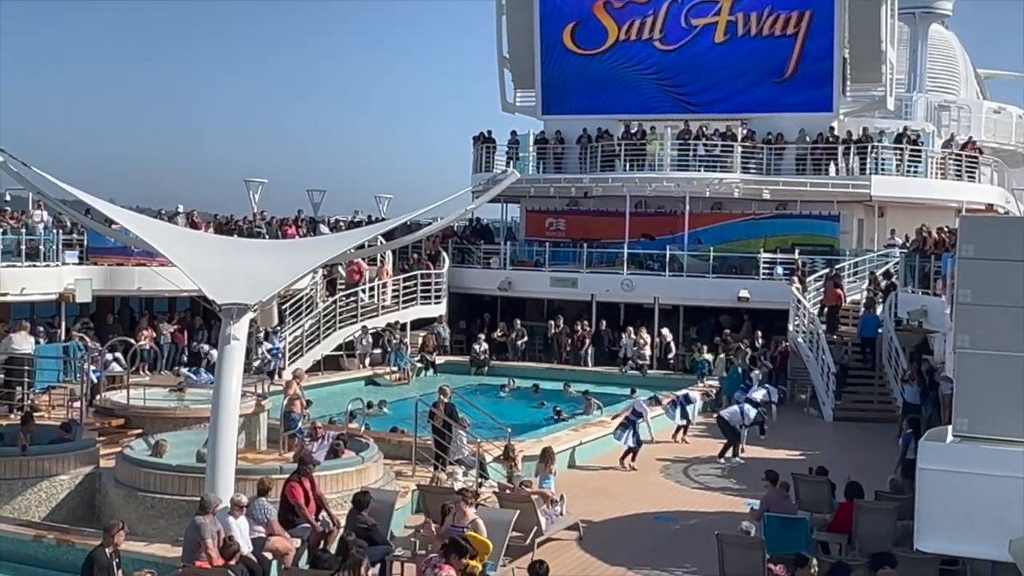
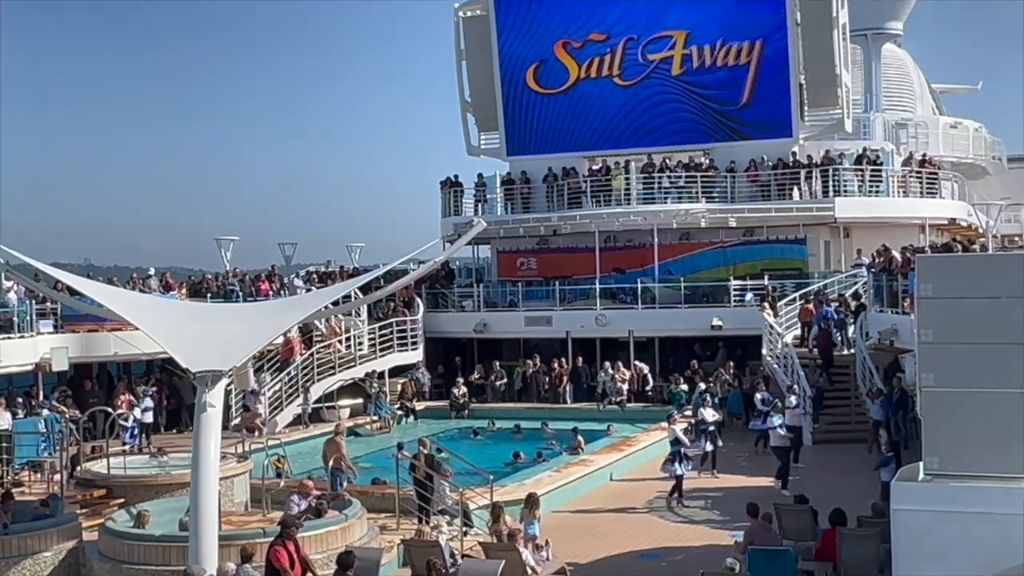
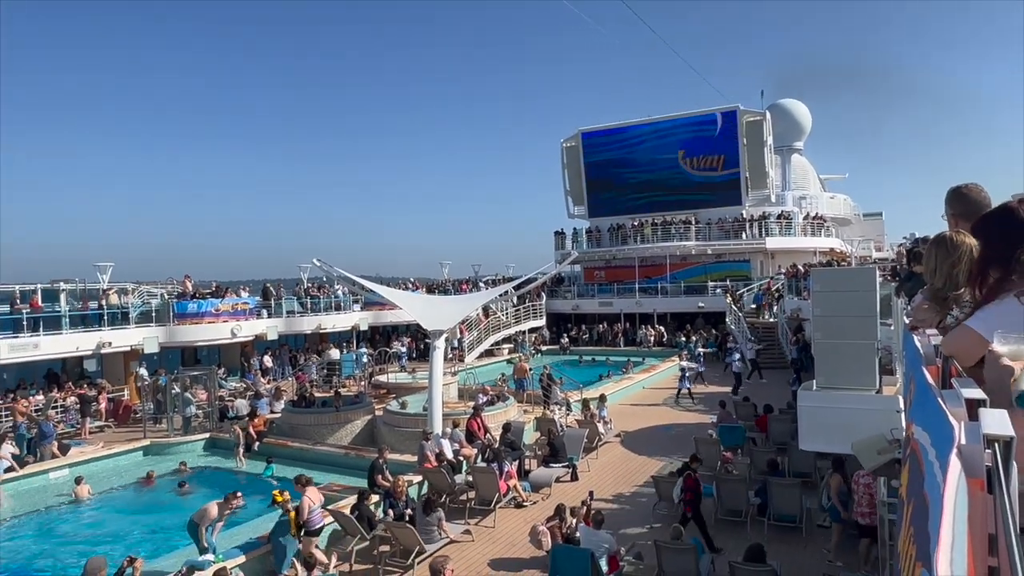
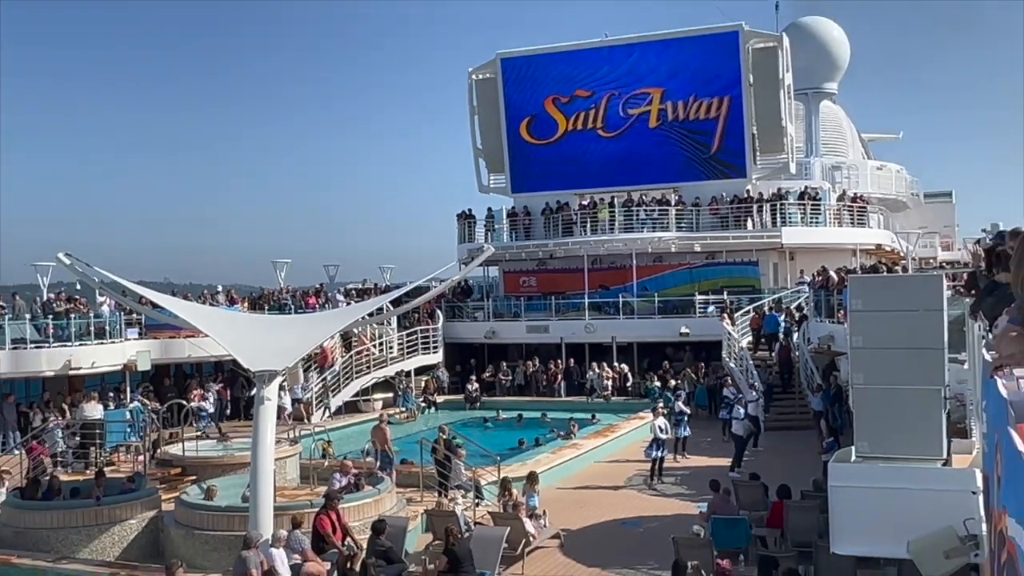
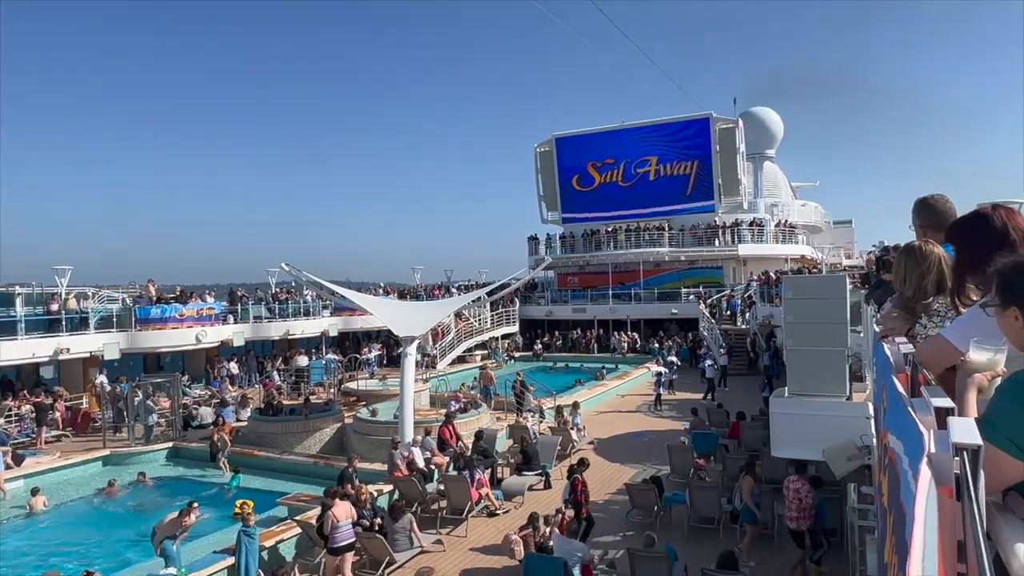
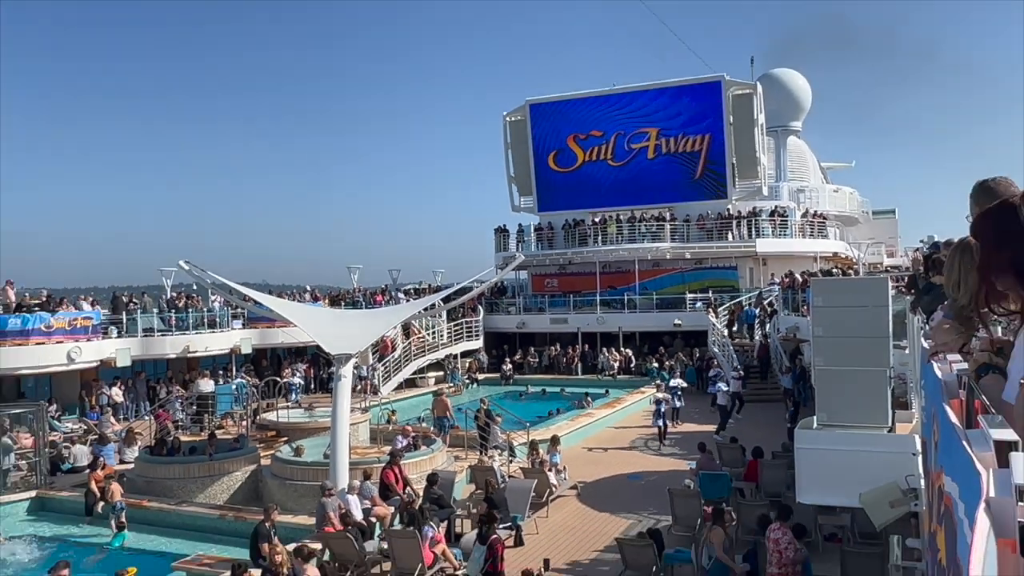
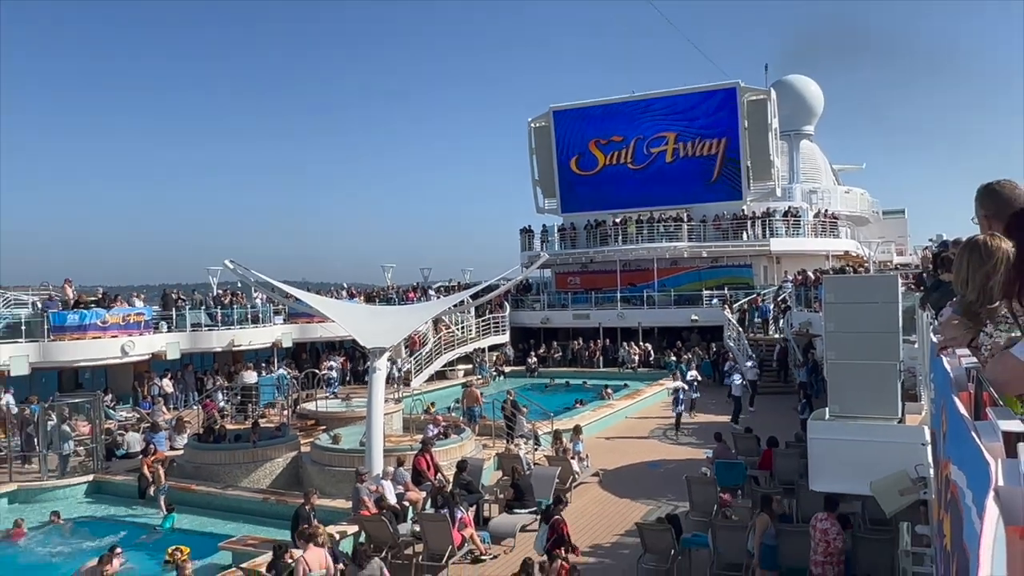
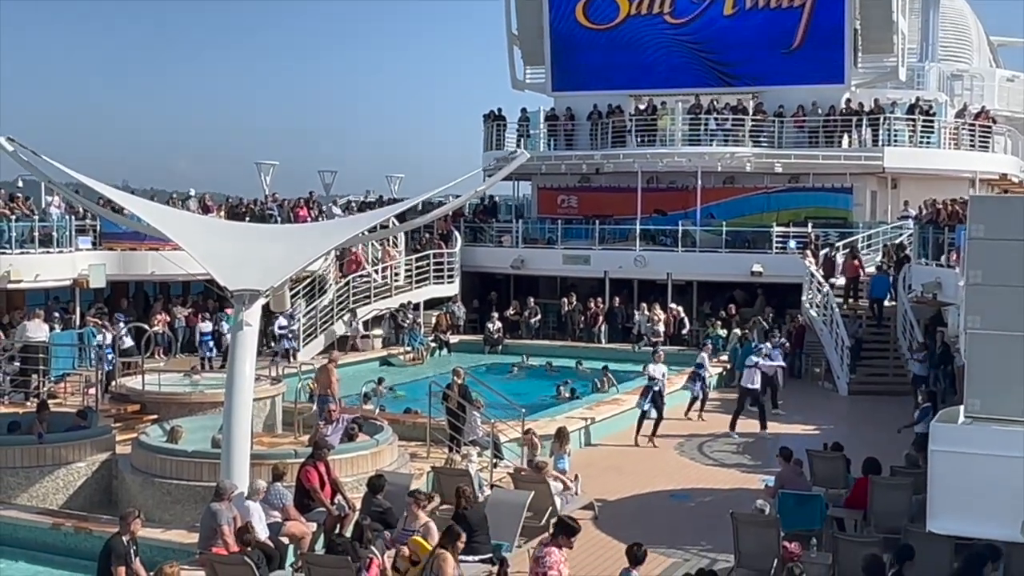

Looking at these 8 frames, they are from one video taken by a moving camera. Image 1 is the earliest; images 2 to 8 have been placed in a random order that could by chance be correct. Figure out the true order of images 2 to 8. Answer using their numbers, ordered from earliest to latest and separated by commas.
8, 2, 4, 6, 7, 5, 3
